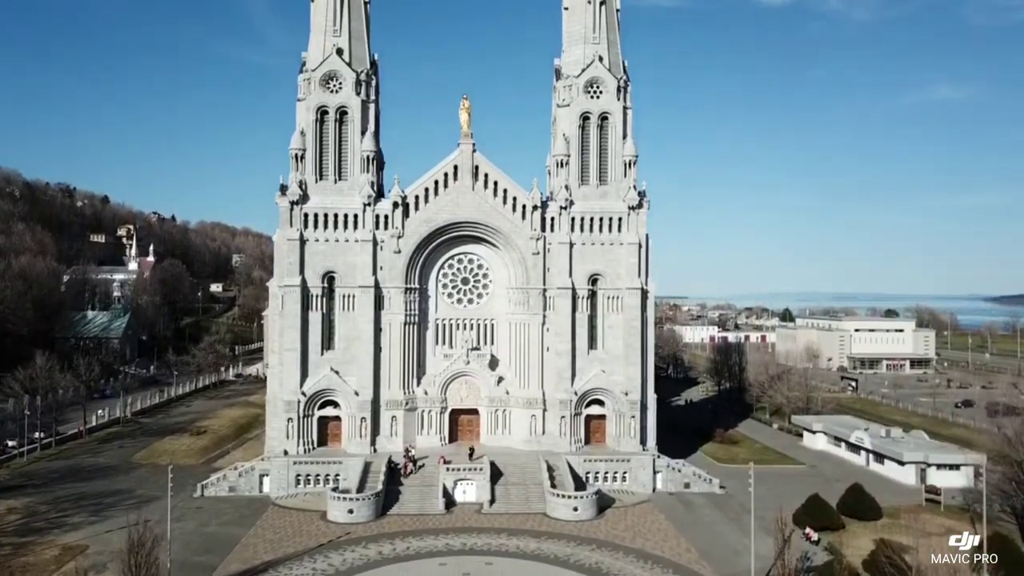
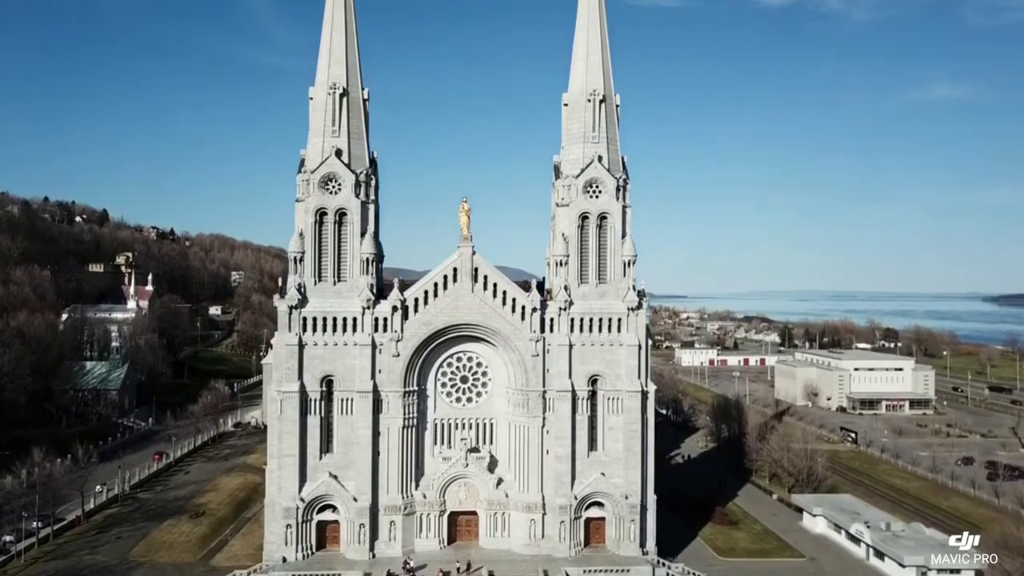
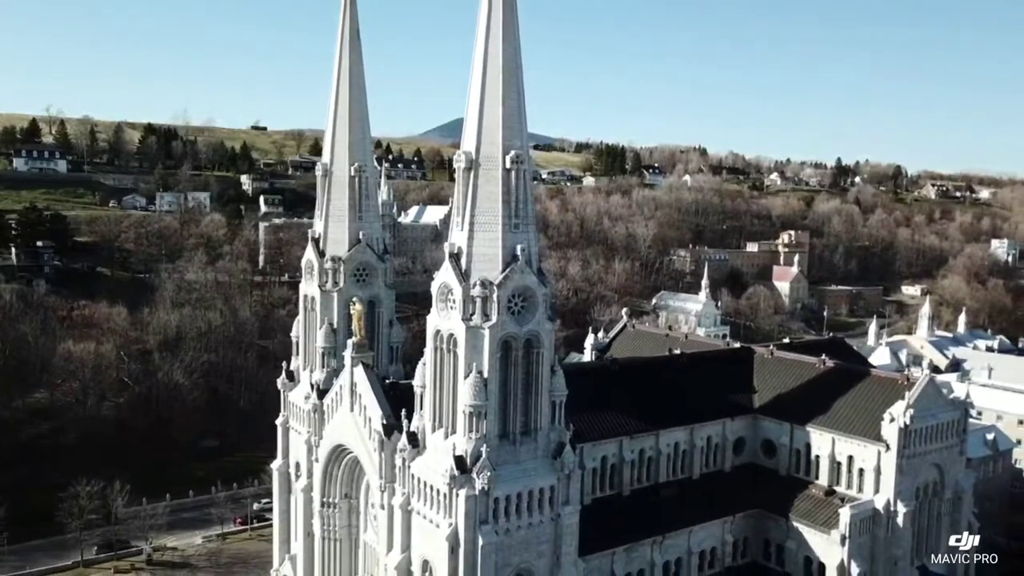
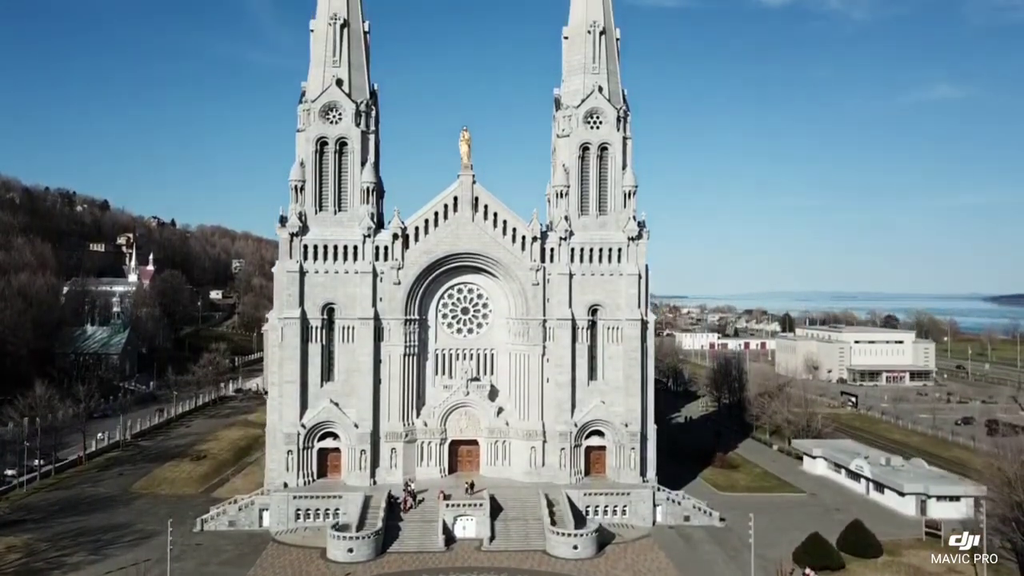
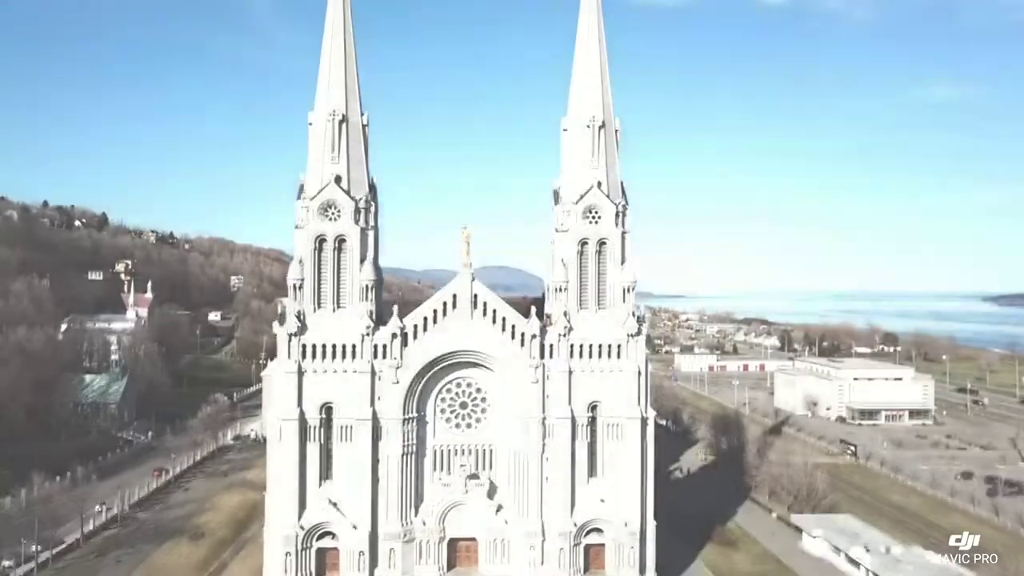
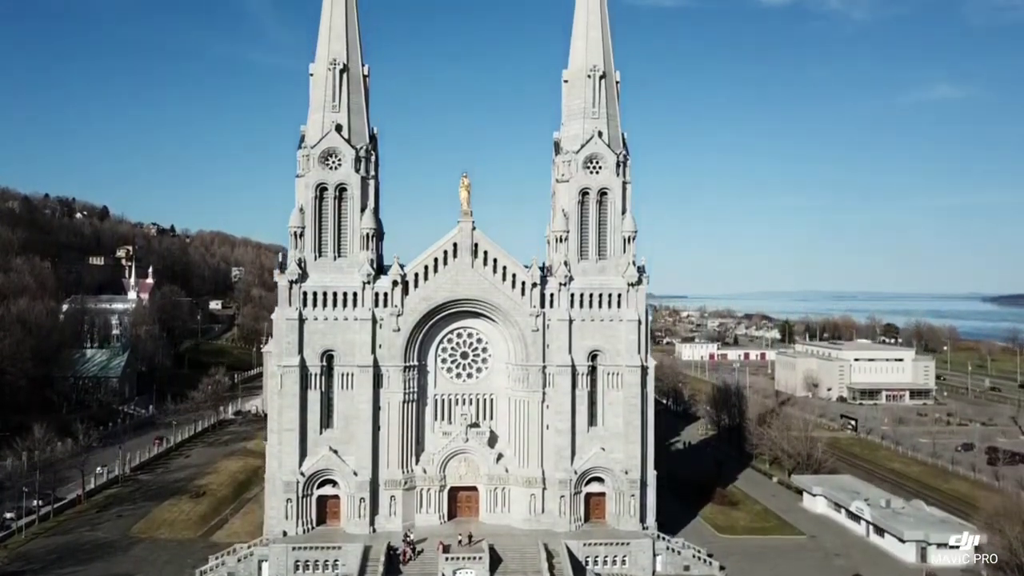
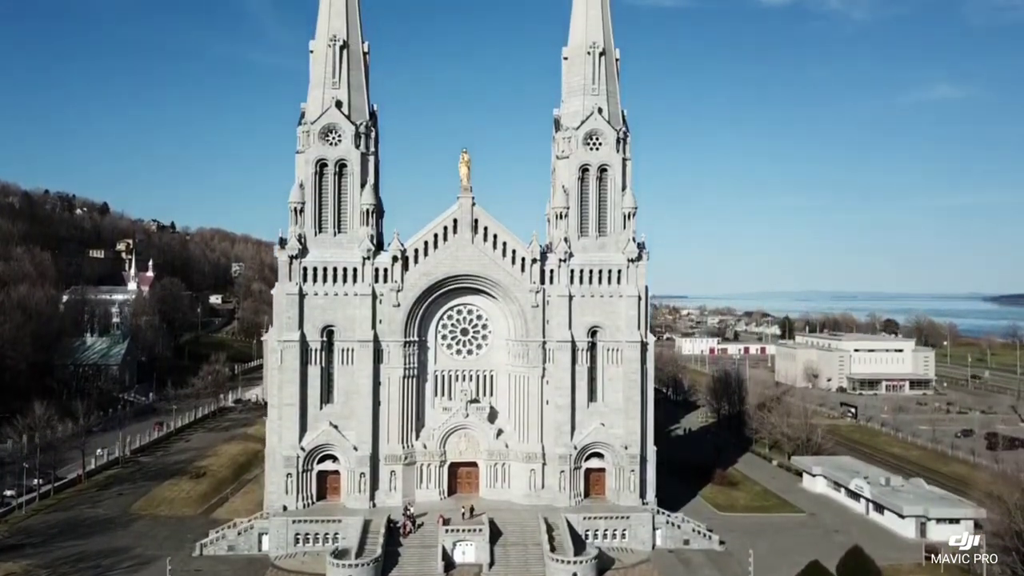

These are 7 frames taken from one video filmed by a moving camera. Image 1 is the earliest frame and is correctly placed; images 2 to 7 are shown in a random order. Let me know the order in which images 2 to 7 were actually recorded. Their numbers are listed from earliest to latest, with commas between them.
4, 7, 6, 2, 5, 3
